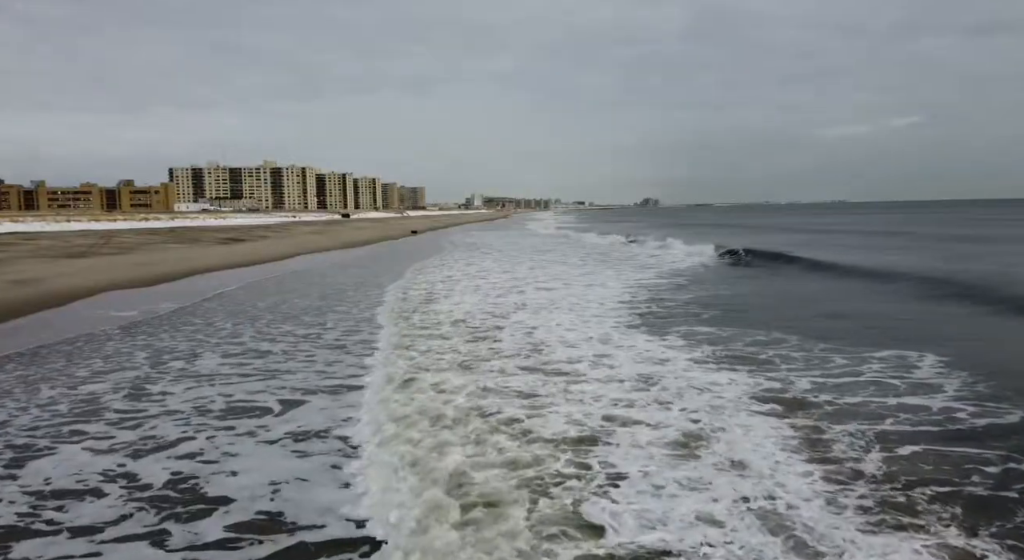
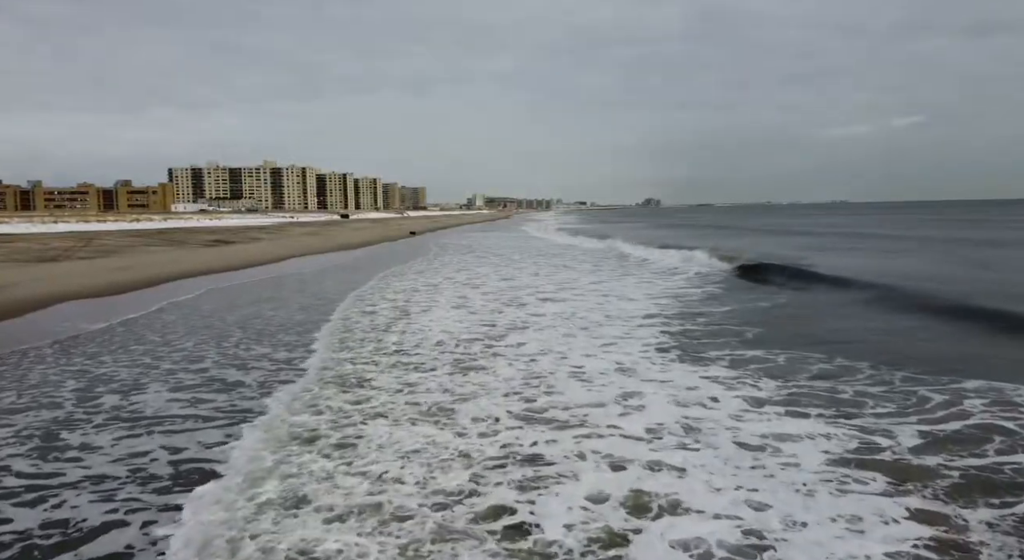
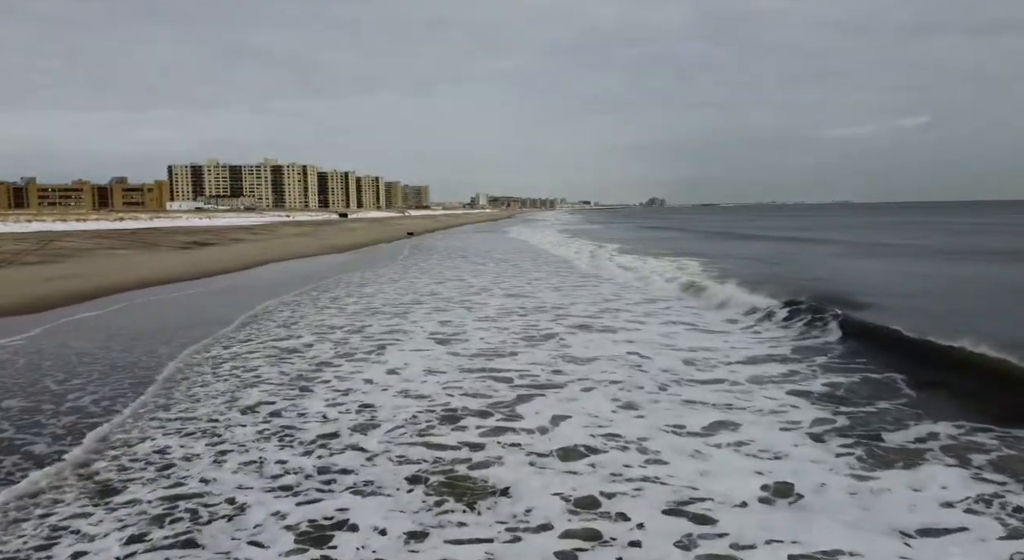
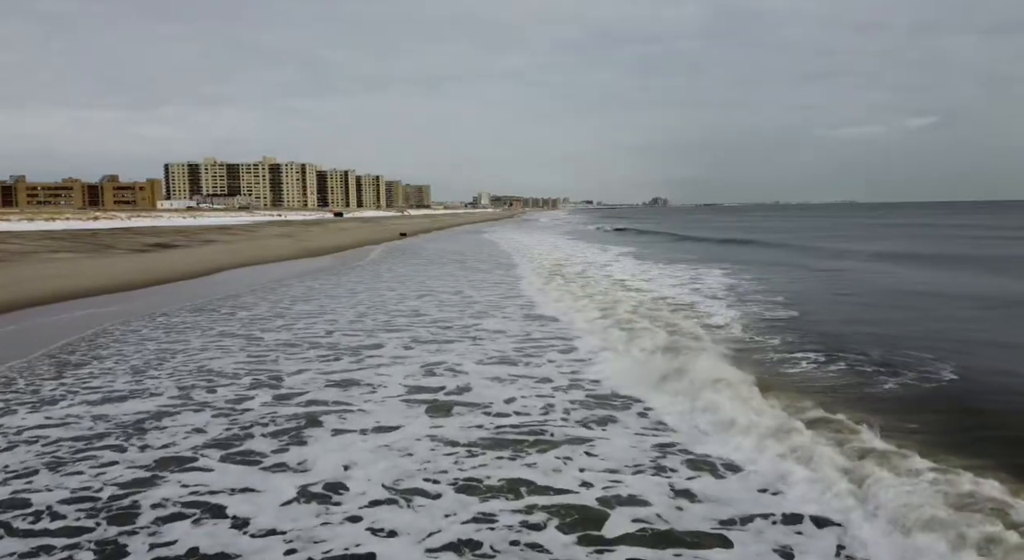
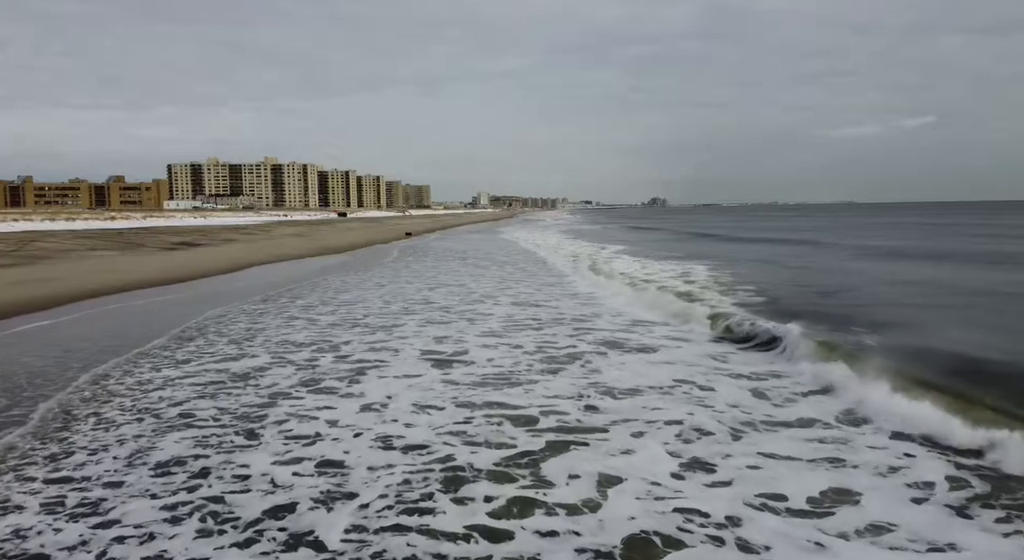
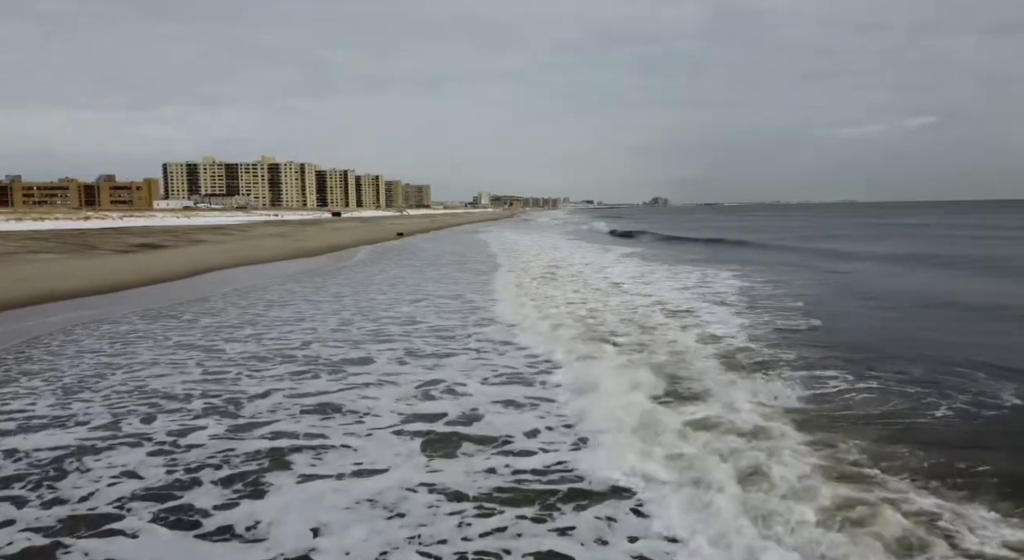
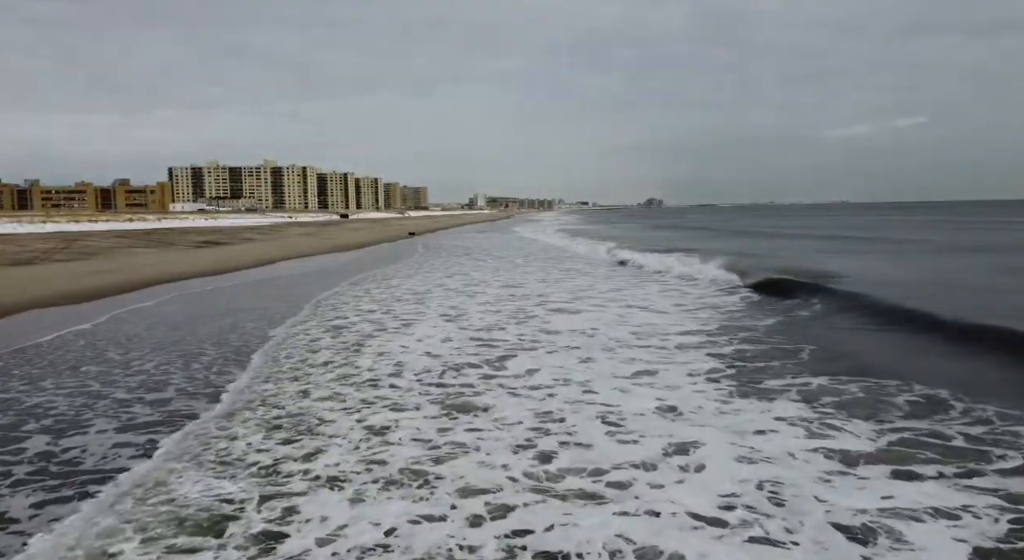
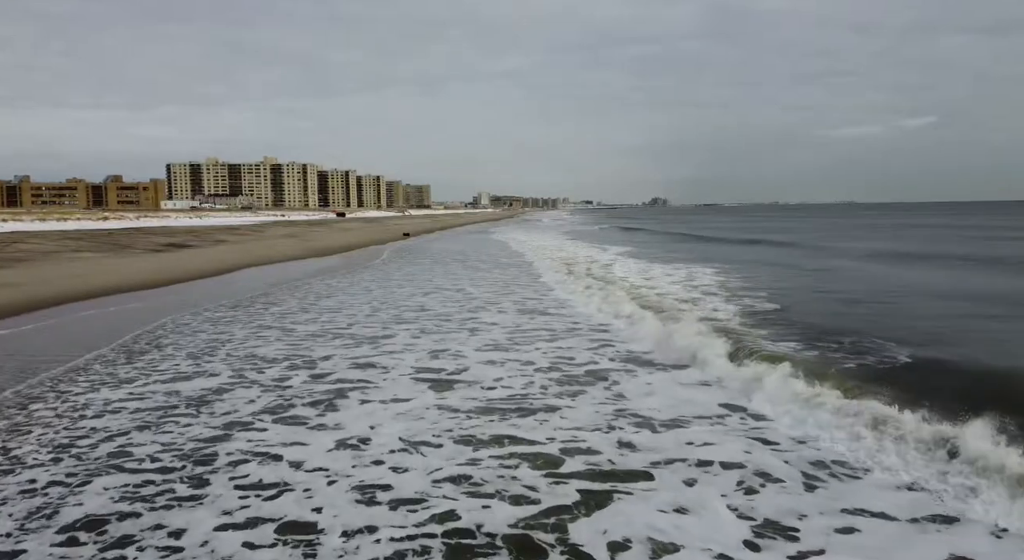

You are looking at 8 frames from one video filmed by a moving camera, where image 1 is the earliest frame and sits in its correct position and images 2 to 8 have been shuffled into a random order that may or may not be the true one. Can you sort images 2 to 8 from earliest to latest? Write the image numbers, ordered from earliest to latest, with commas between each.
2, 7, 3, 5, 8, 4, 6
